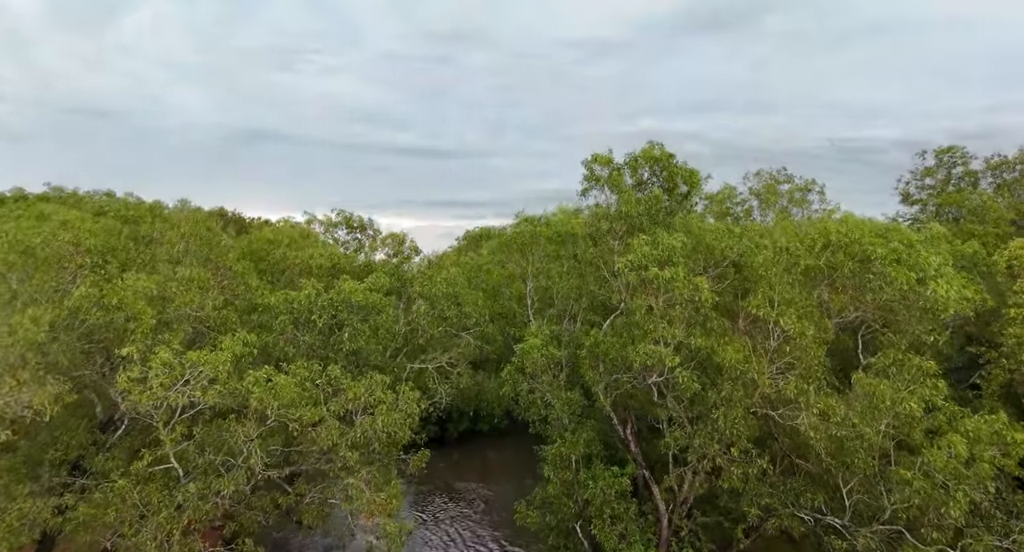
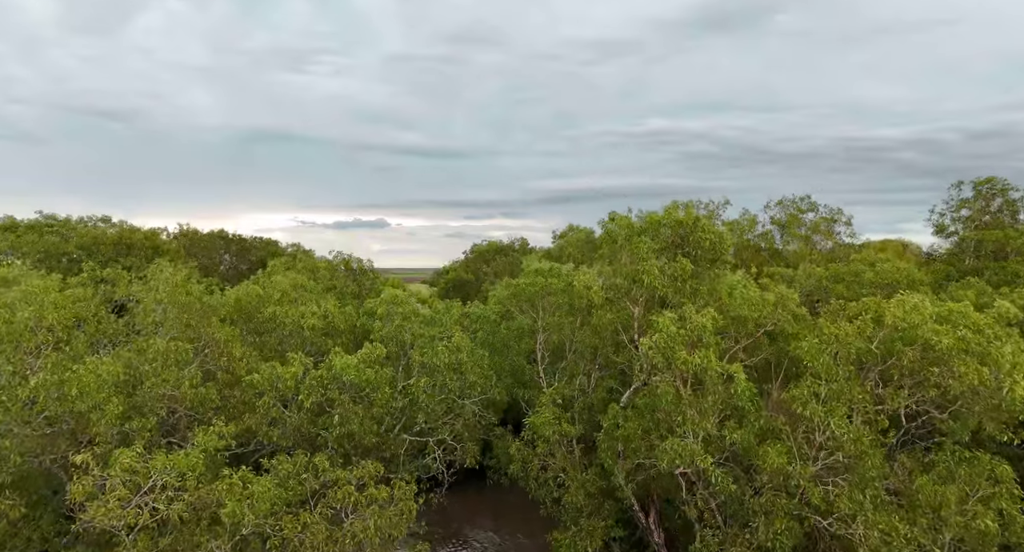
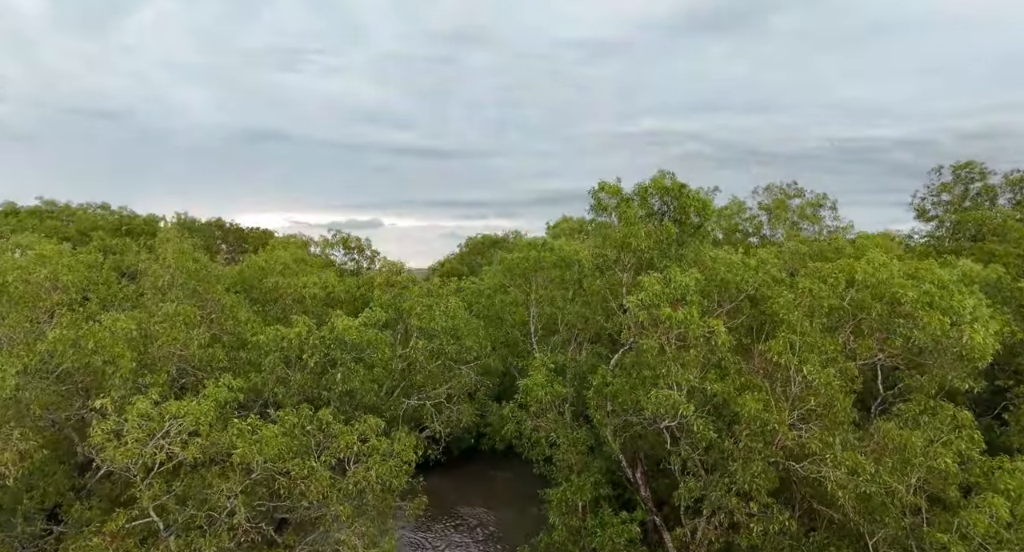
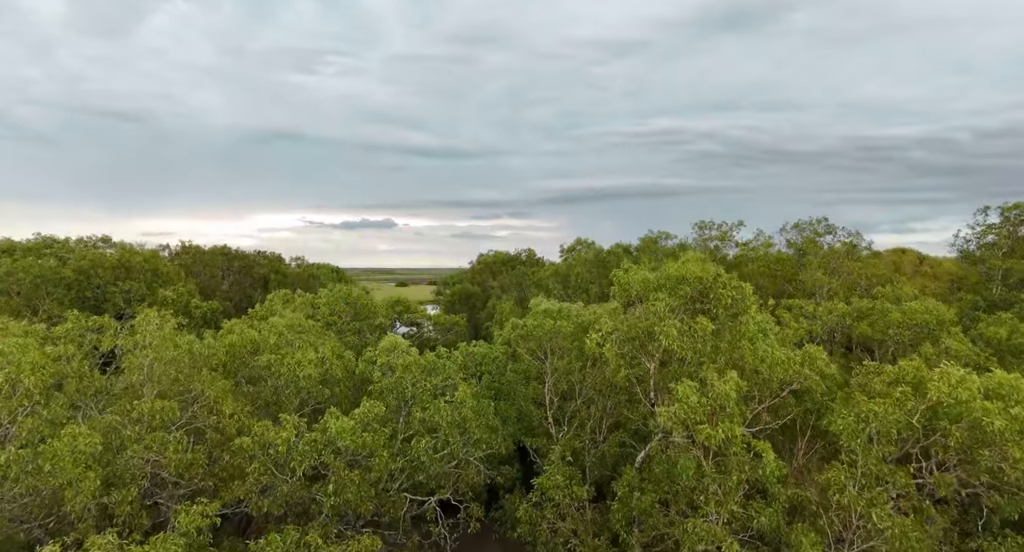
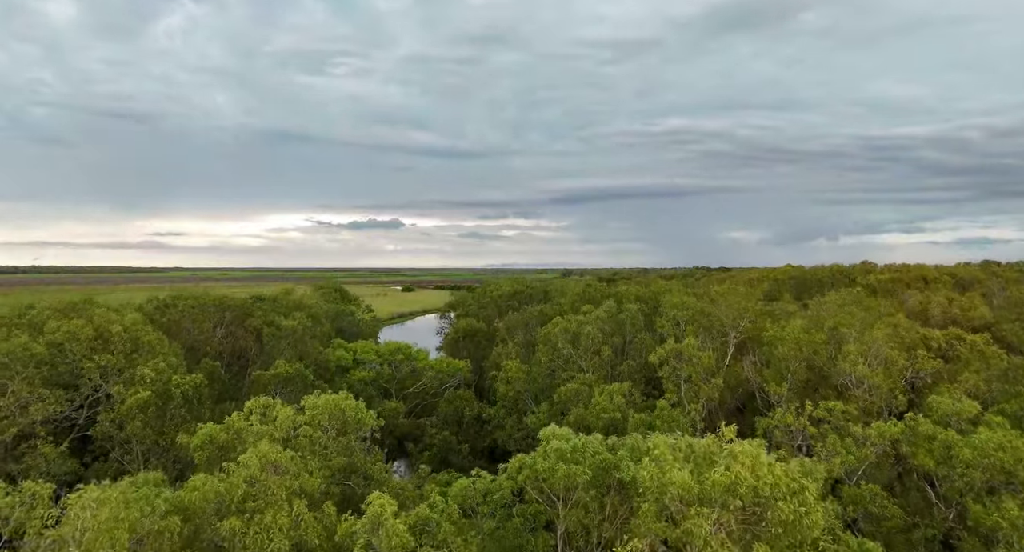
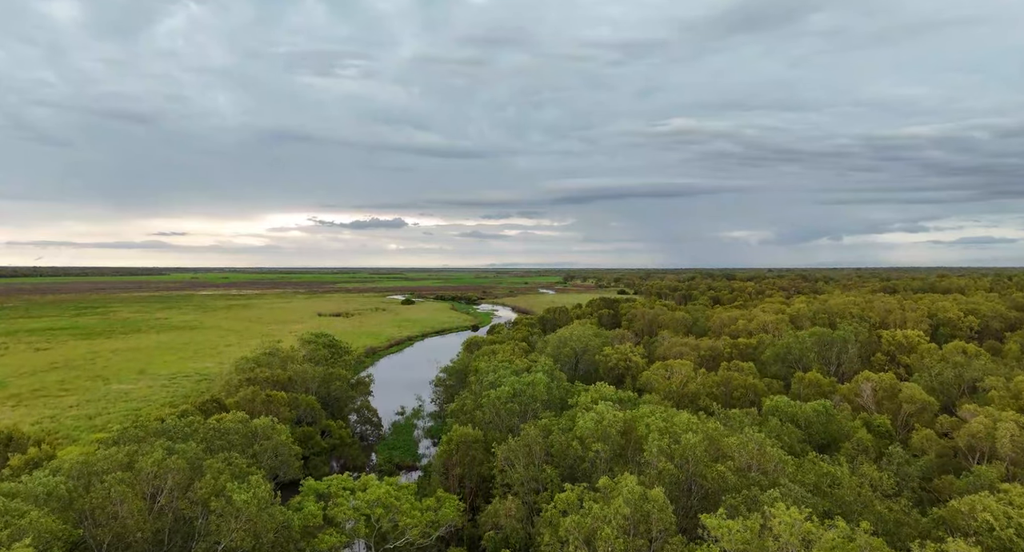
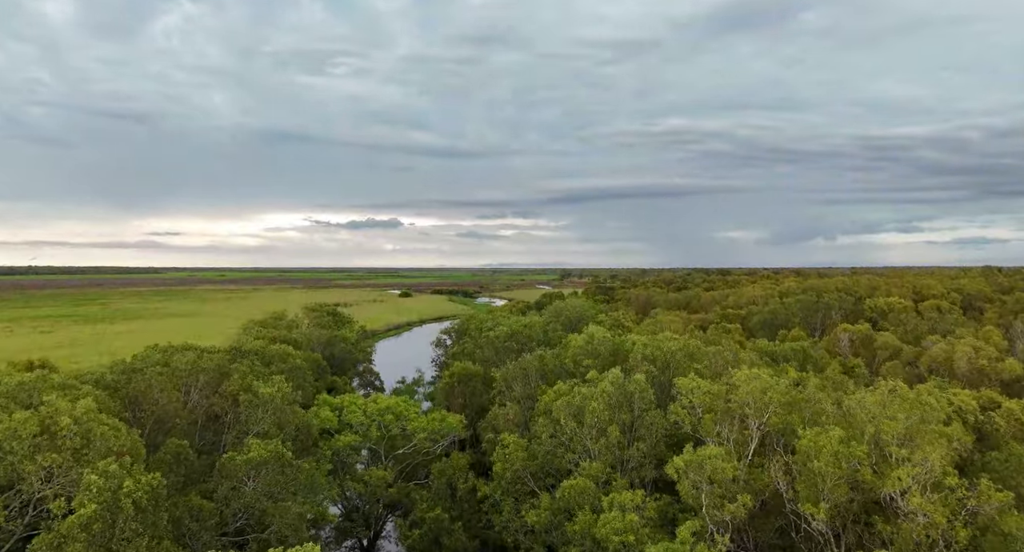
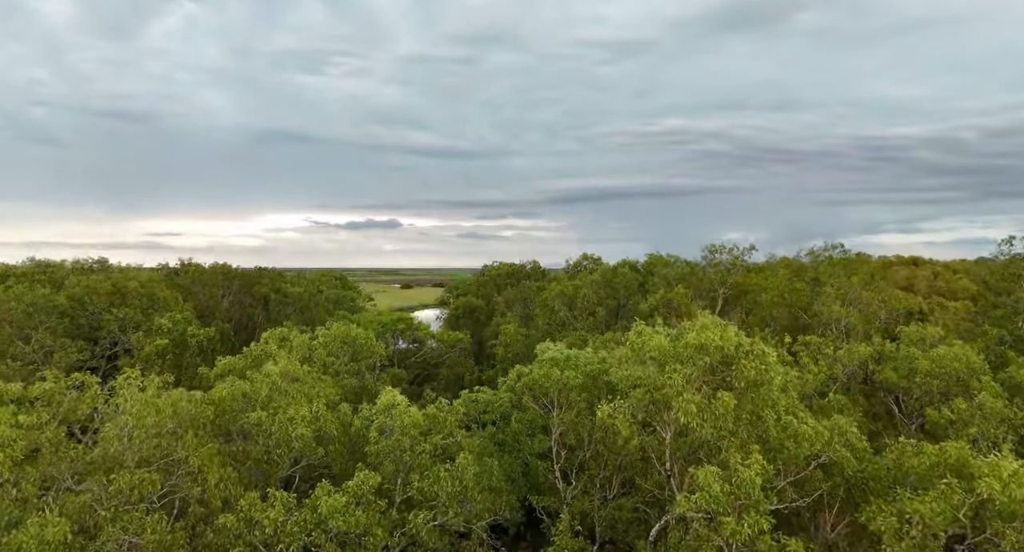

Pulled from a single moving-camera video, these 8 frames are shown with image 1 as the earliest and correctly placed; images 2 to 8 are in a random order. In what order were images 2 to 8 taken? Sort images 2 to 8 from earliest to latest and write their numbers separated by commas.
3, 2, 4, 8, 5, 7, 6
